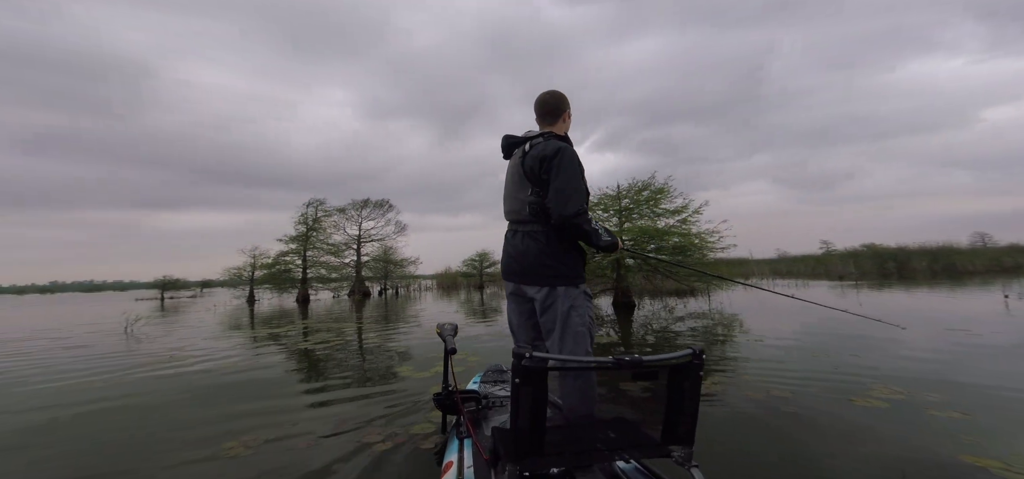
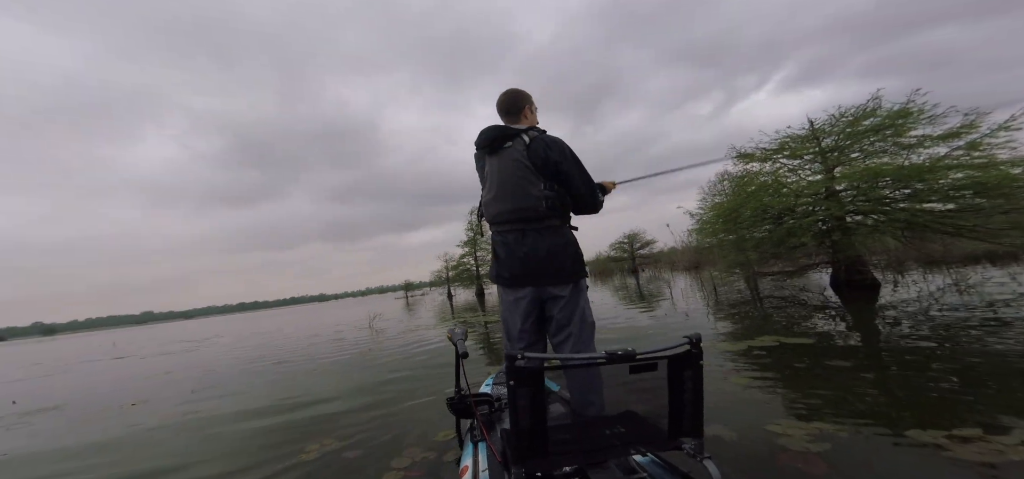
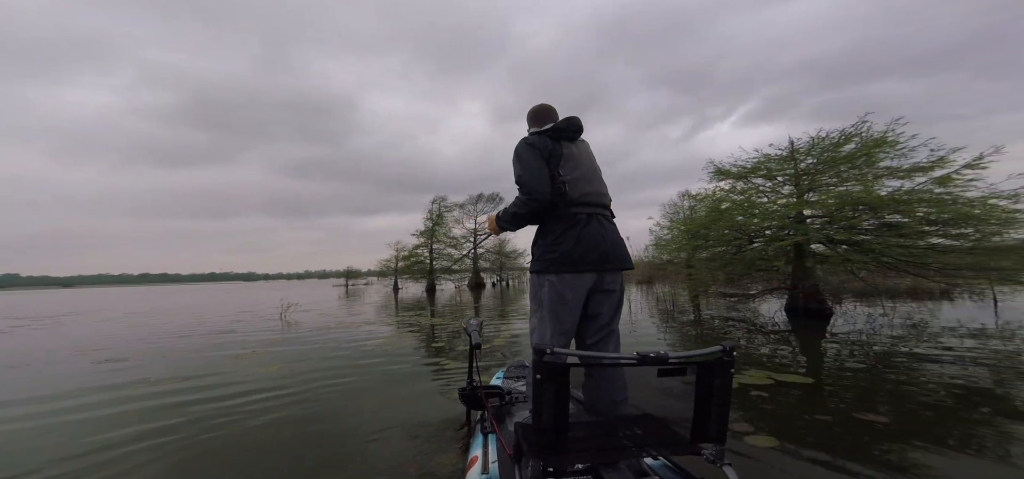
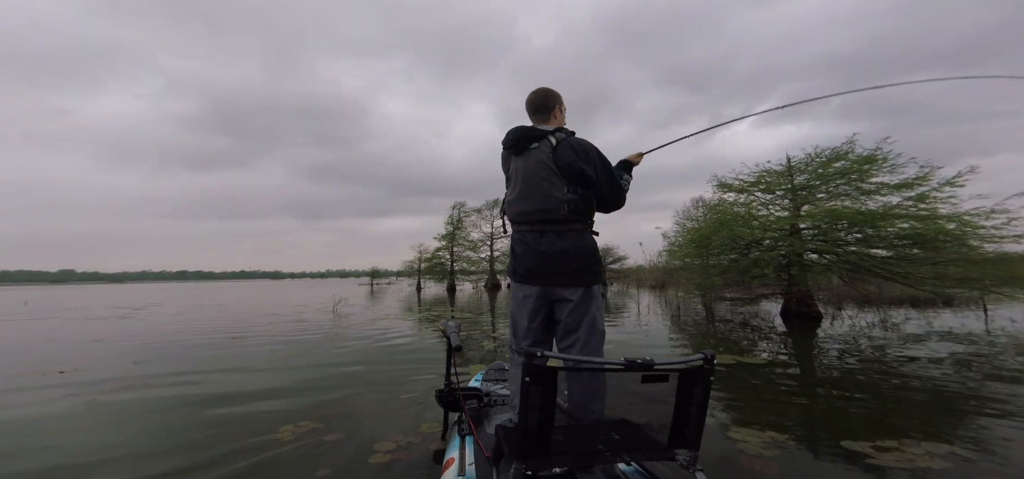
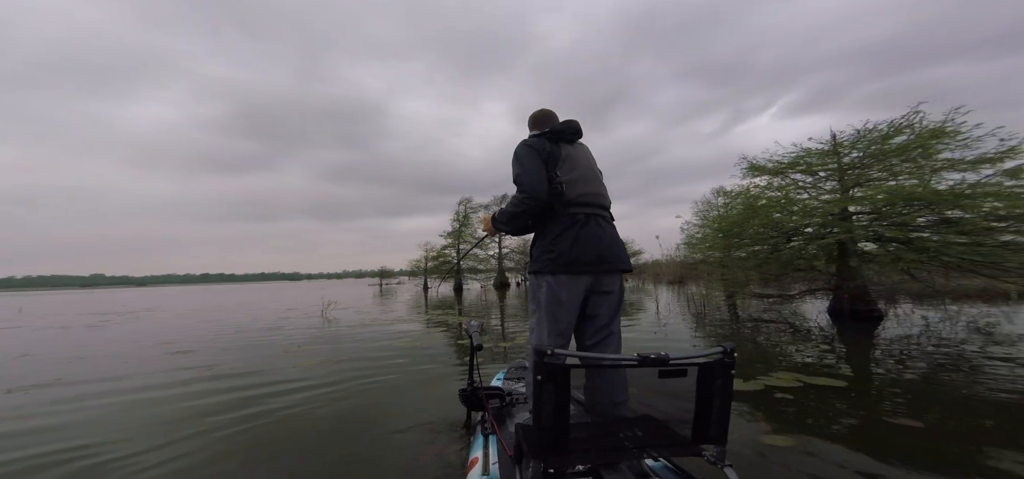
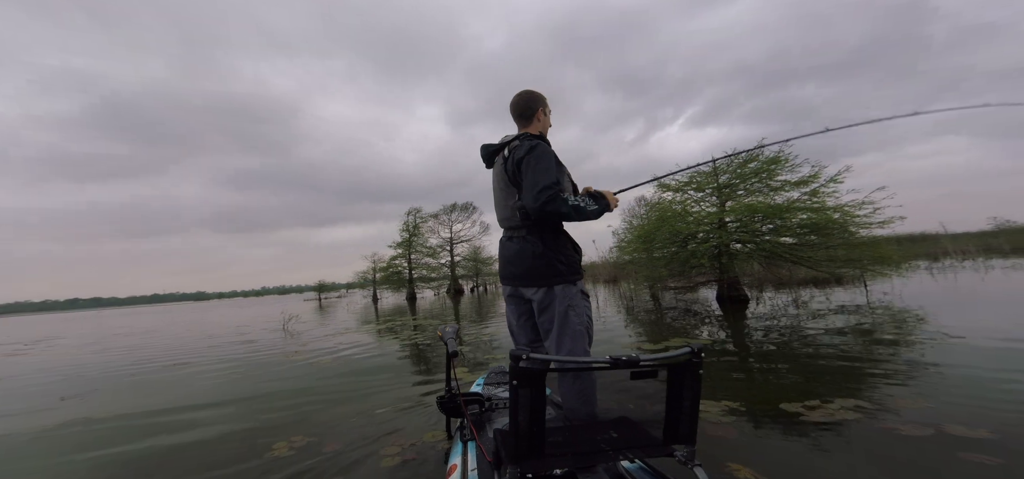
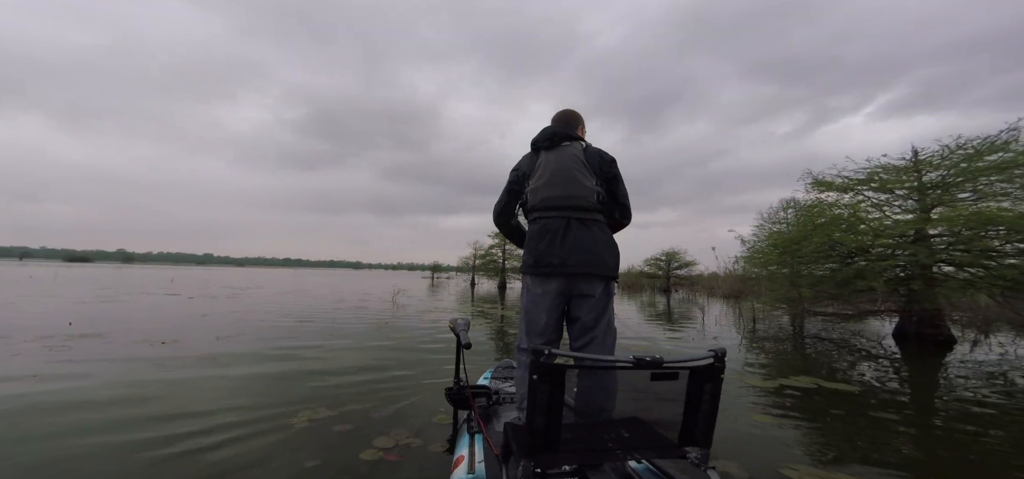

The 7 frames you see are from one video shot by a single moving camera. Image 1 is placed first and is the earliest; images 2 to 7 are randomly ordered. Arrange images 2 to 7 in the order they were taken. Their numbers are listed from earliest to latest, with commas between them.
6, 4, 2, 7, 5, 3
